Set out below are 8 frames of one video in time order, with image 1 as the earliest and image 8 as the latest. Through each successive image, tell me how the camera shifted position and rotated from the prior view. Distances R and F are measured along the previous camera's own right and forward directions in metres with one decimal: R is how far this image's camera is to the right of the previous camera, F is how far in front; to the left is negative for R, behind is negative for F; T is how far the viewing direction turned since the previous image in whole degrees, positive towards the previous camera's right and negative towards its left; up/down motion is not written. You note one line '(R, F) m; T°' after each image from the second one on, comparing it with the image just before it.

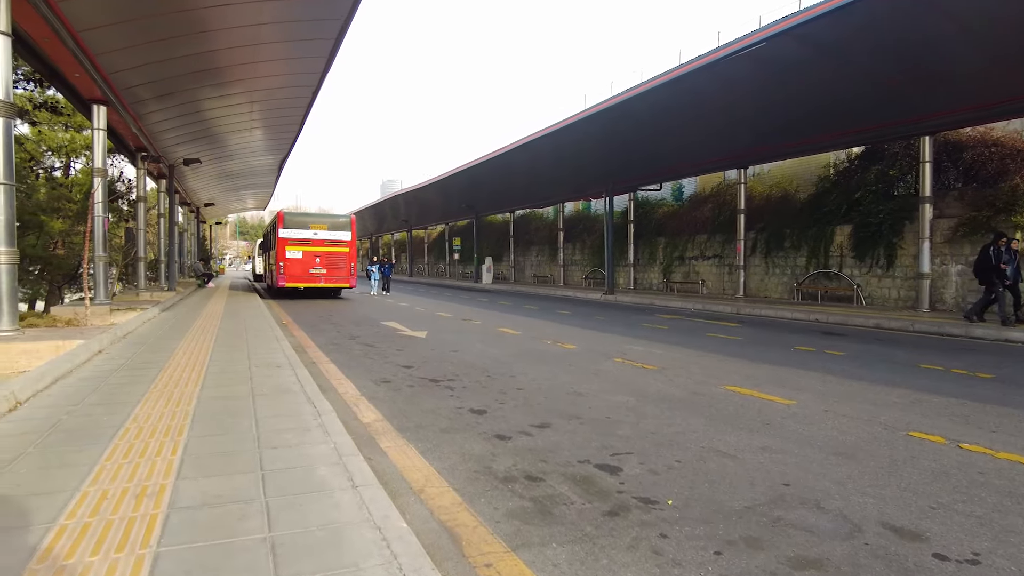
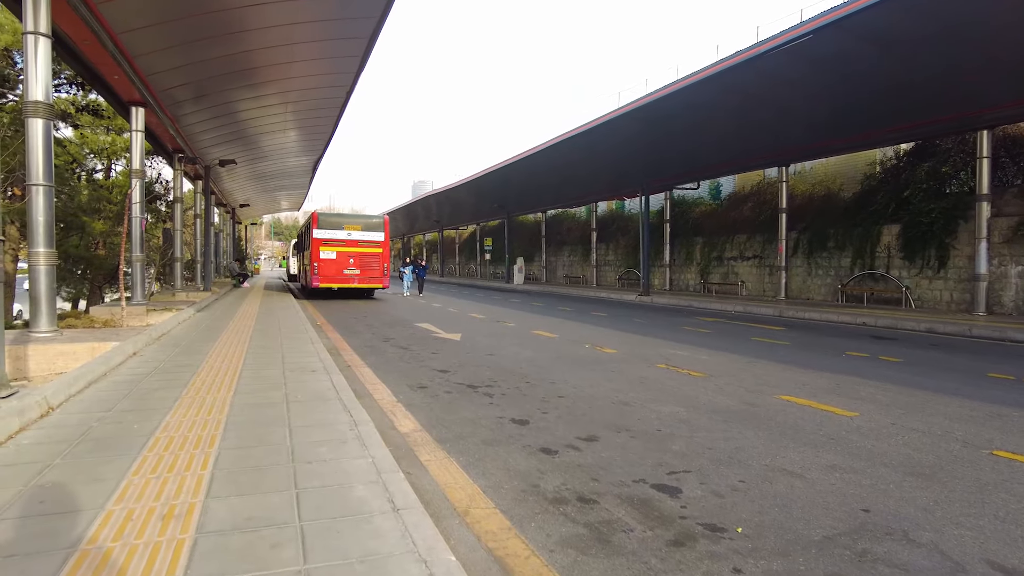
(-0.1, +0.3) m; -3°
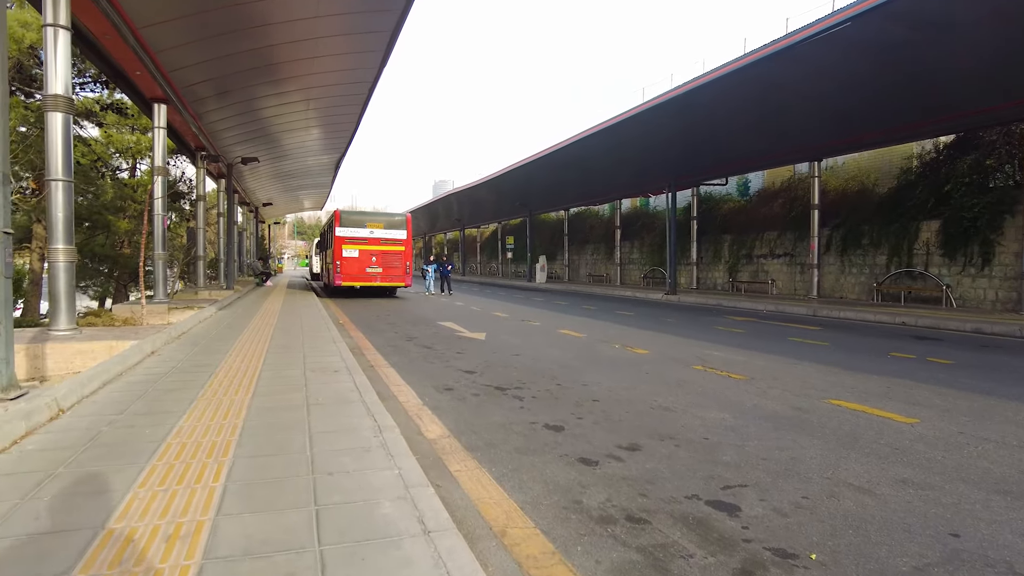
(-0.1, +0.3) m; -2°
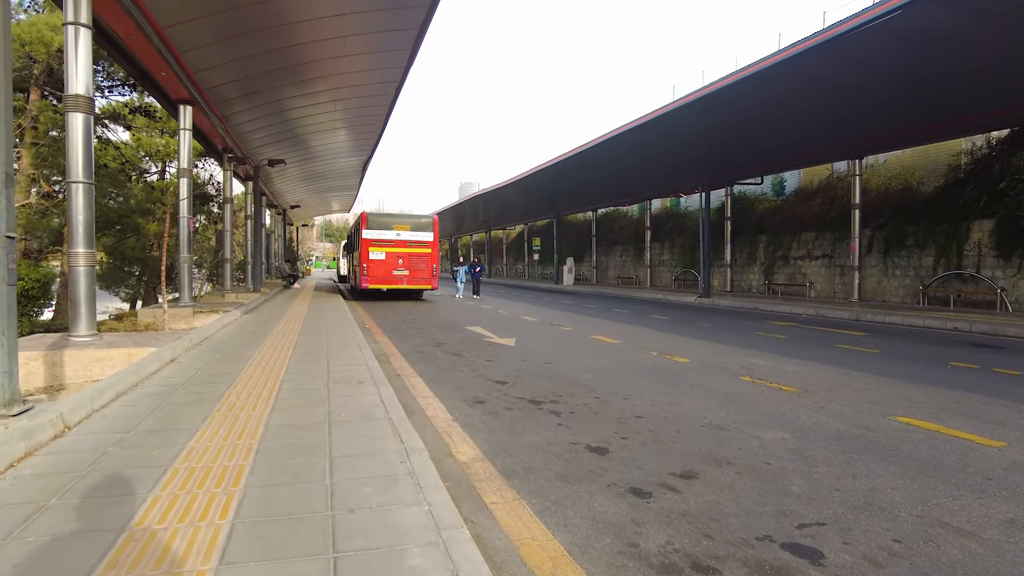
(-0.1, +0.4) m; -2°
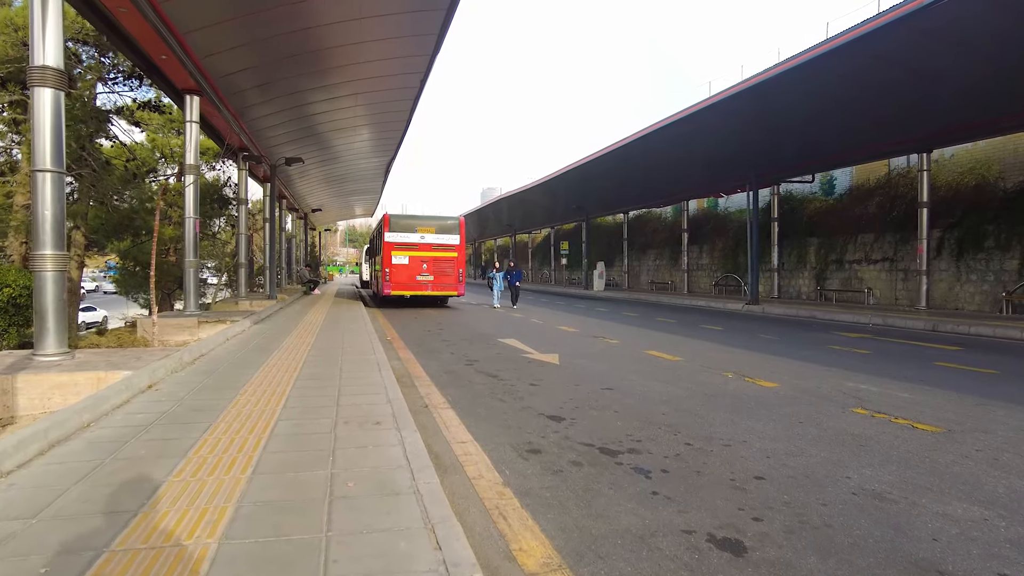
(-0.3, +1.3) m; -2°
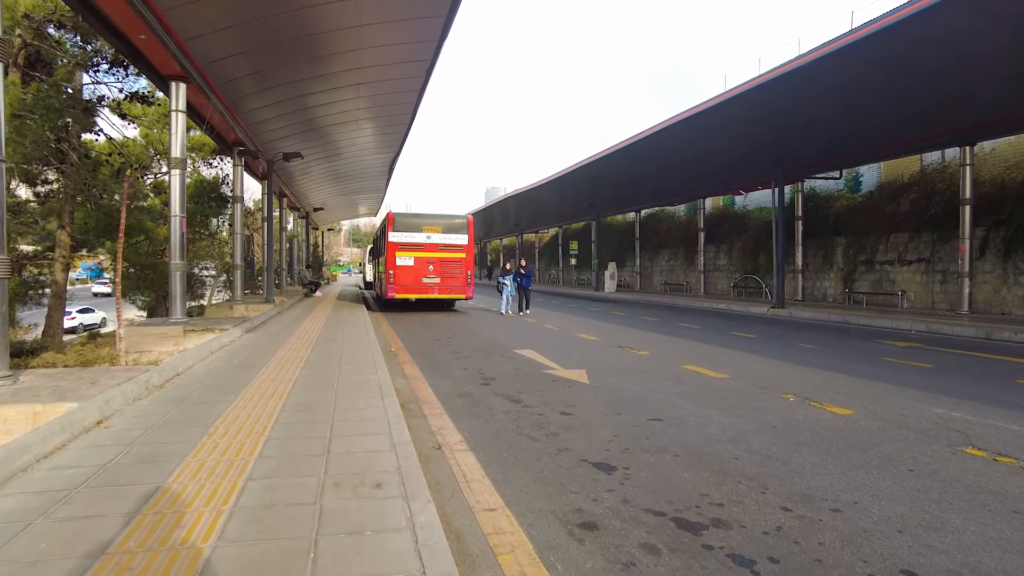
(-0.2, +1.0) m; 0°
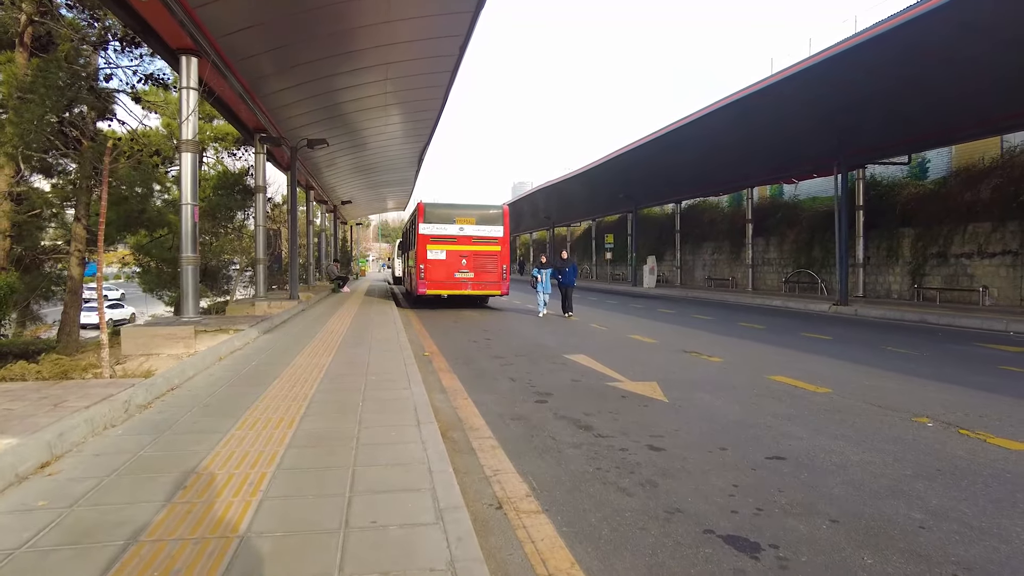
(-0.3, +1.2) m; -2°
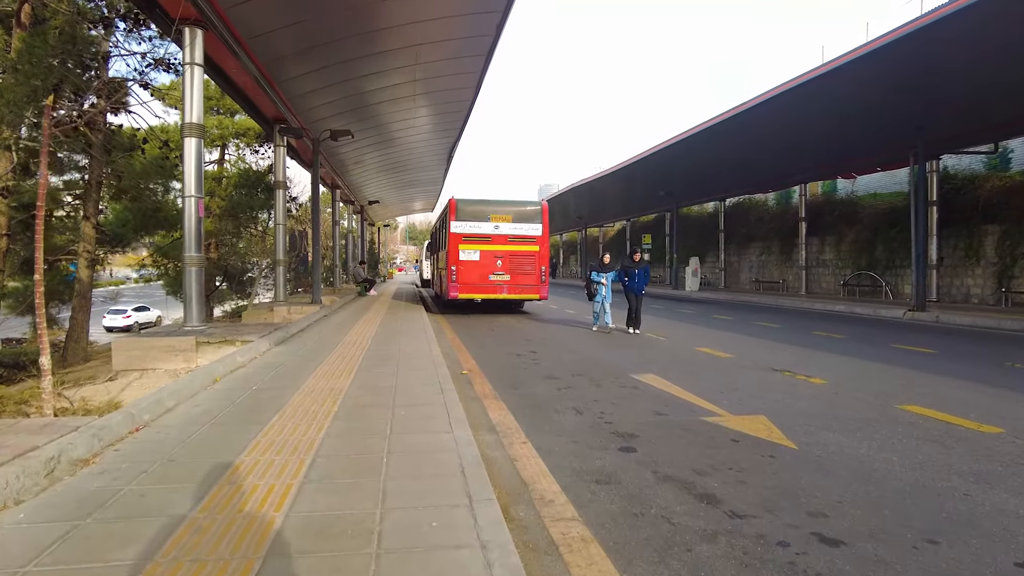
(-0.3, +1.4) m; -2°
